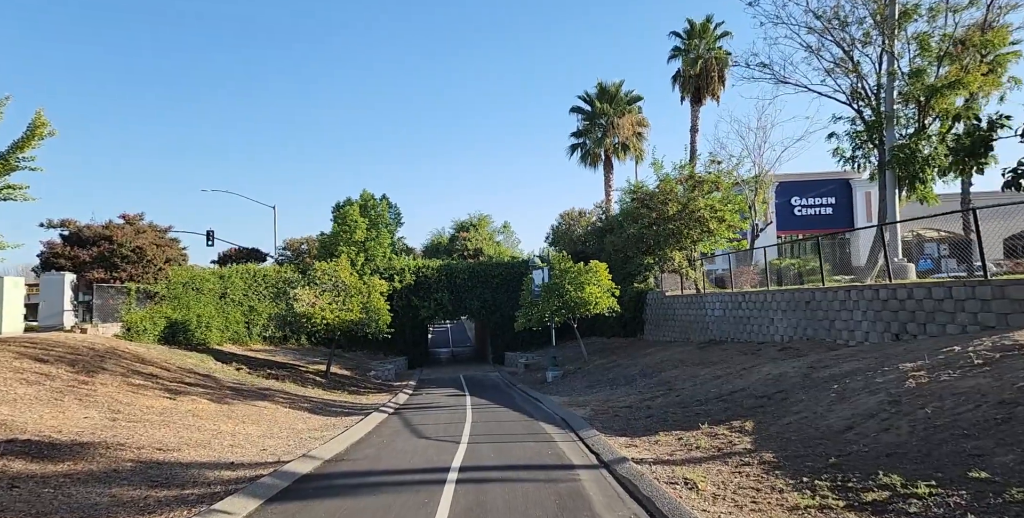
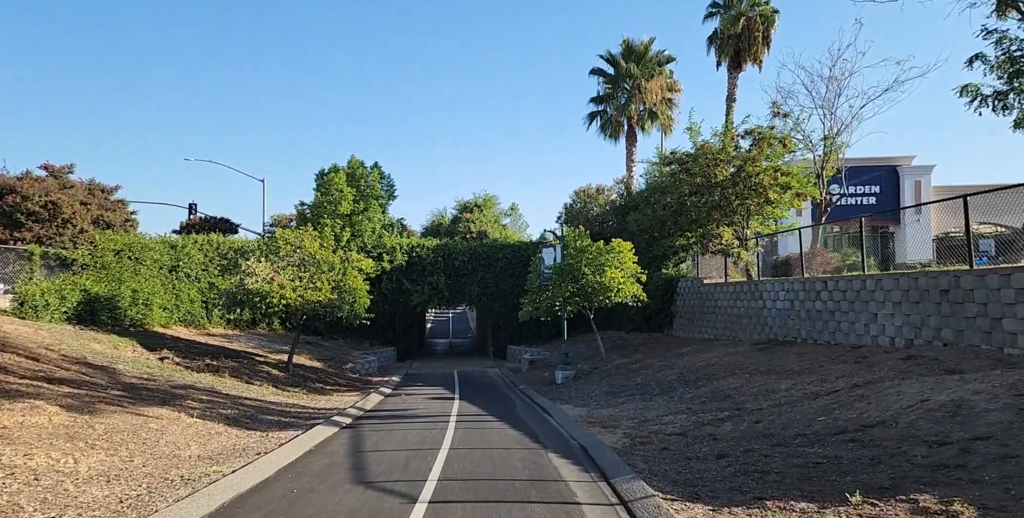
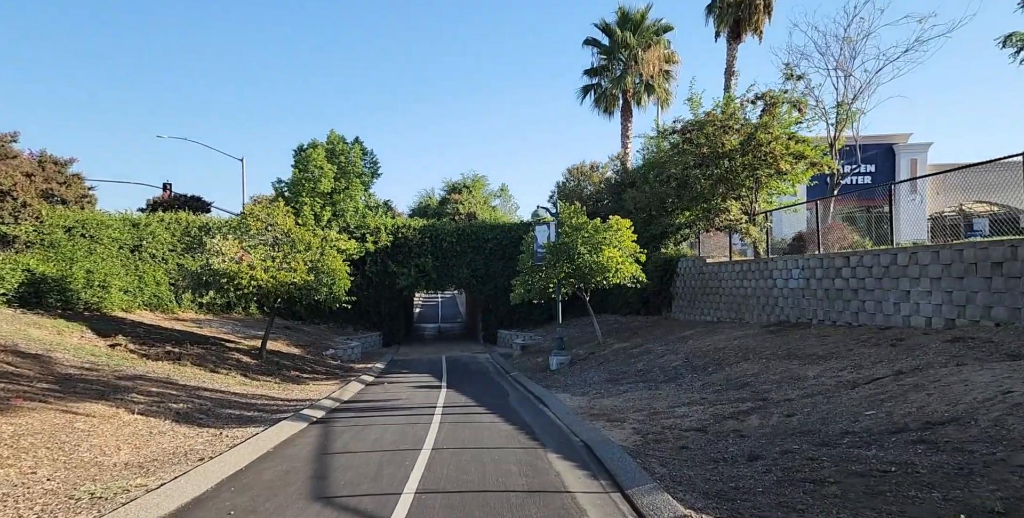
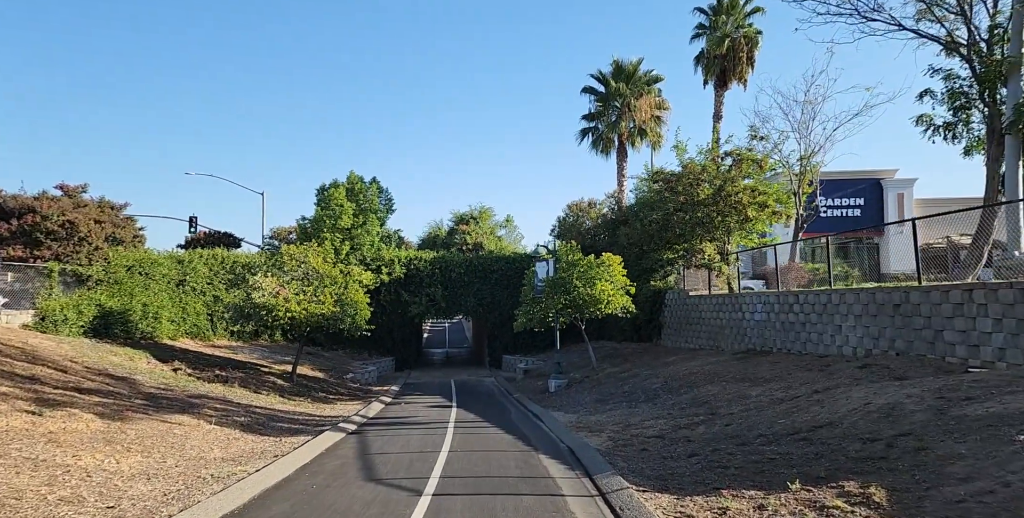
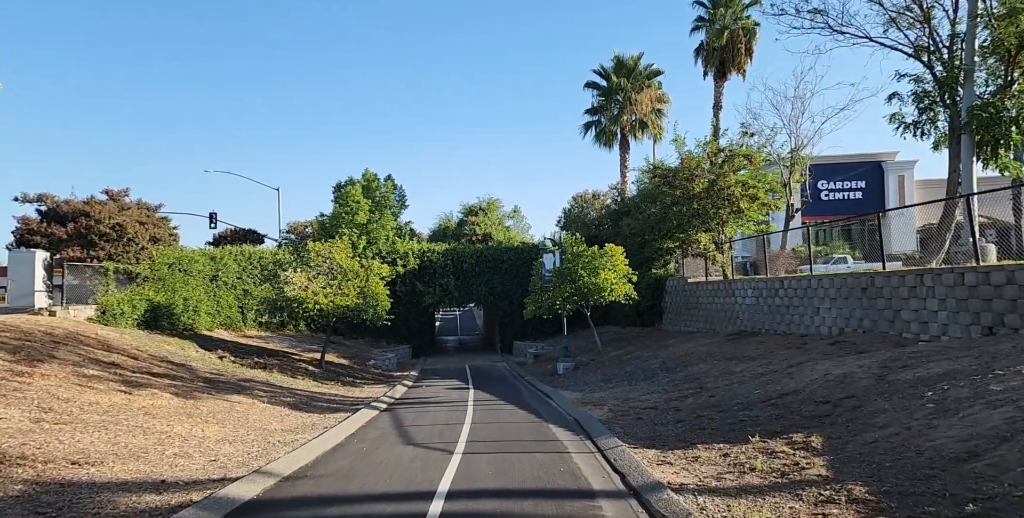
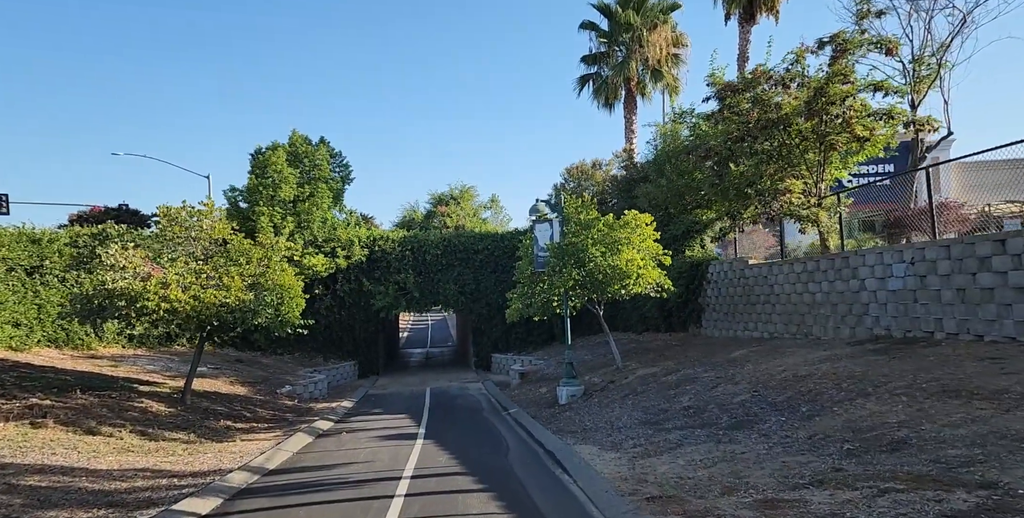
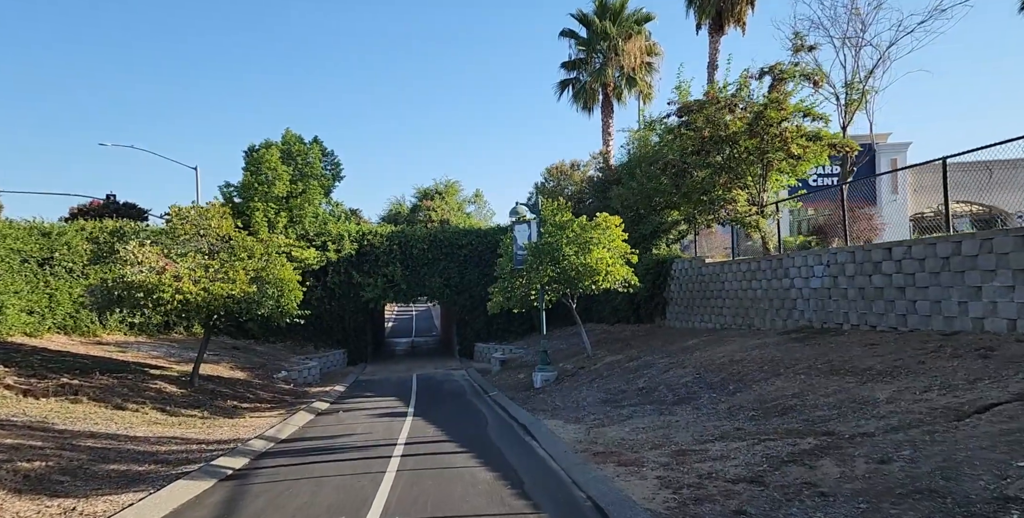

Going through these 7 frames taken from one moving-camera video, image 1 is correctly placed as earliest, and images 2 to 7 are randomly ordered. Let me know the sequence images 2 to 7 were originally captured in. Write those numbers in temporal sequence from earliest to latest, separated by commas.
5, 4, 2, 3, 7, 6
